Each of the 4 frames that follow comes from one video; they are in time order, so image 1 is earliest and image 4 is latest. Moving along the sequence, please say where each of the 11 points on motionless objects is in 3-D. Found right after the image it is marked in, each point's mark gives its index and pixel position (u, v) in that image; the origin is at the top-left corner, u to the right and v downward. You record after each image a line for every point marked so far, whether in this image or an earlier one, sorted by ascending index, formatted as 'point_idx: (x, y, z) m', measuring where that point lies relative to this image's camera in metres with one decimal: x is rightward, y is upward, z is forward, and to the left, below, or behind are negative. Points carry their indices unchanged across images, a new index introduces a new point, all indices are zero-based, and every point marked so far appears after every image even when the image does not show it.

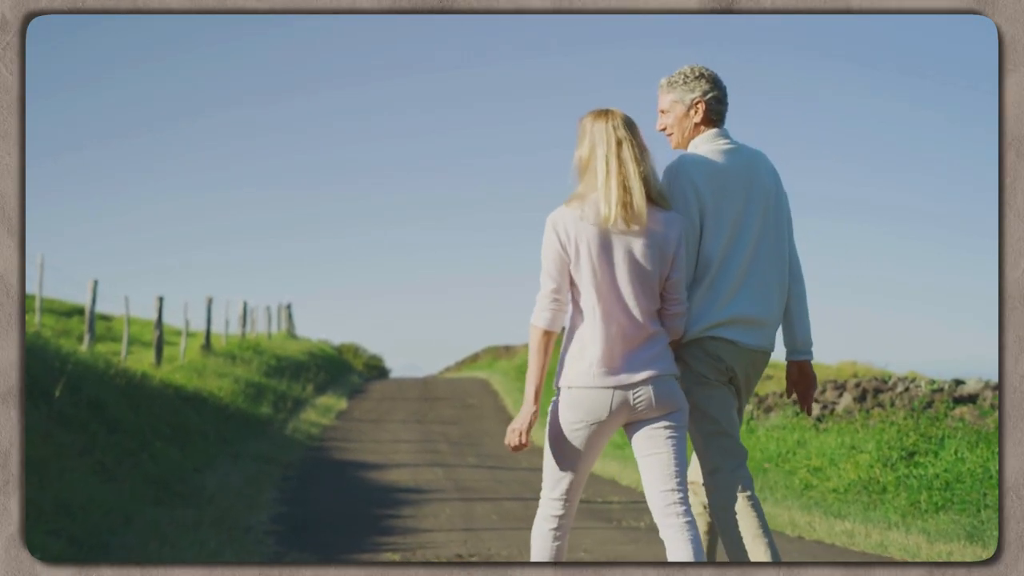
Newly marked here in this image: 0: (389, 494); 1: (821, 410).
0: (-1.1, -1.9, +12.3) m
1: (+3.2, -1.2, +13.8) m
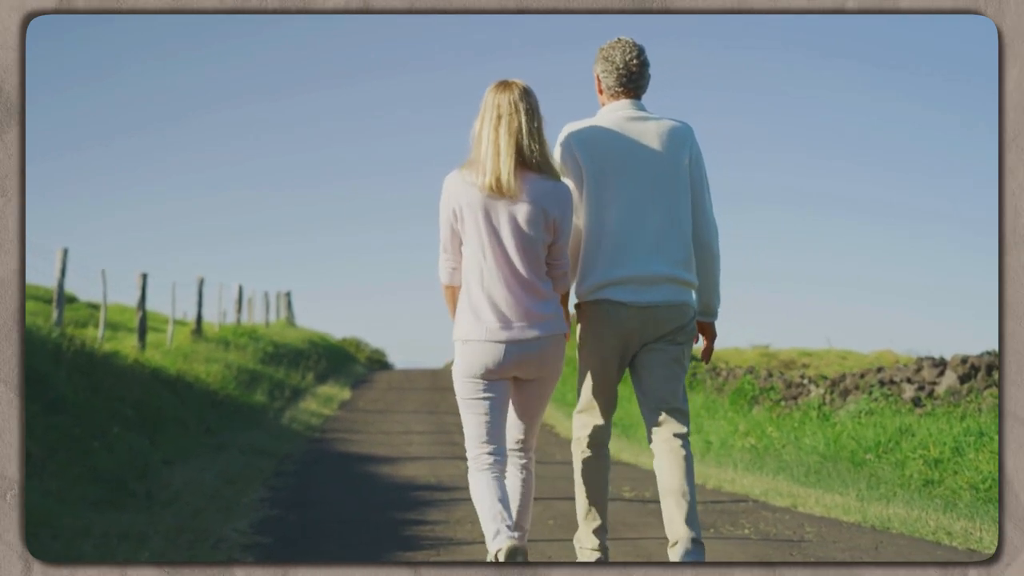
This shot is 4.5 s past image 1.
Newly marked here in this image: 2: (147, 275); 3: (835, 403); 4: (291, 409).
0: (-0.8, -1.5, +10.1) m
1: (+3.5, -0.9, +11.6) m
2: (-5.3, +0.2, +19.8) m
3: (+3.1, -1.1, +12.9) m
4: (-3.0, -1.7, +18.6) m
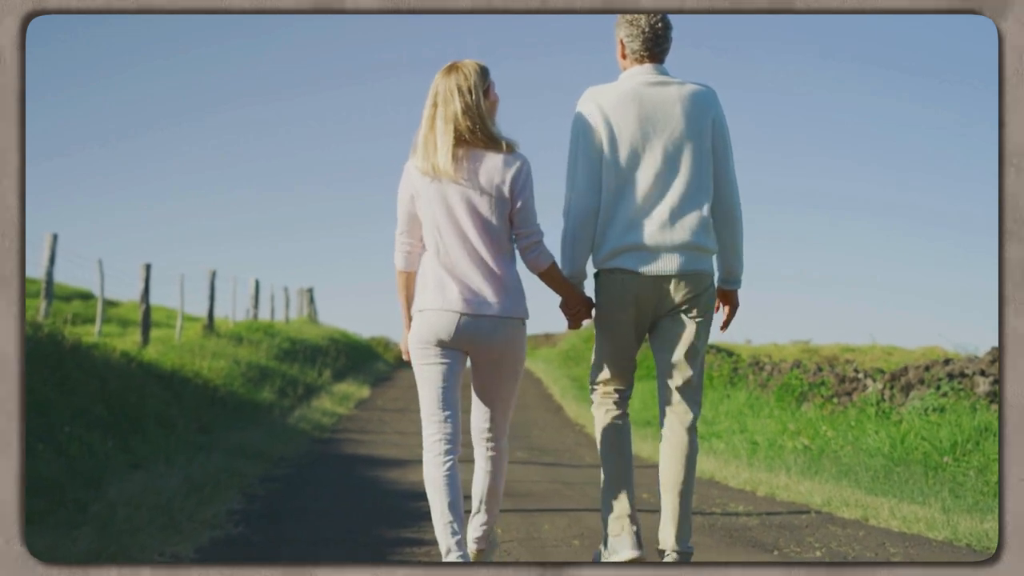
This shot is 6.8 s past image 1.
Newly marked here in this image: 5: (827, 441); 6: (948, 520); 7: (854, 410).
0: (-0.6, -1.4, +8.9) m
1: (+3.7, -0.7, +10.3) m
2: (-5.0, +0.3, +18.7) m
3: (+3.3, -0.9, +11.6) m
4: (-2.7, -1.5, +17.4) m
5: (+2.5, -1.2, +10.7) m
6: (+2.3, -1.2, +7.0) m
7: (+2.9, -1.0, +11.6) m
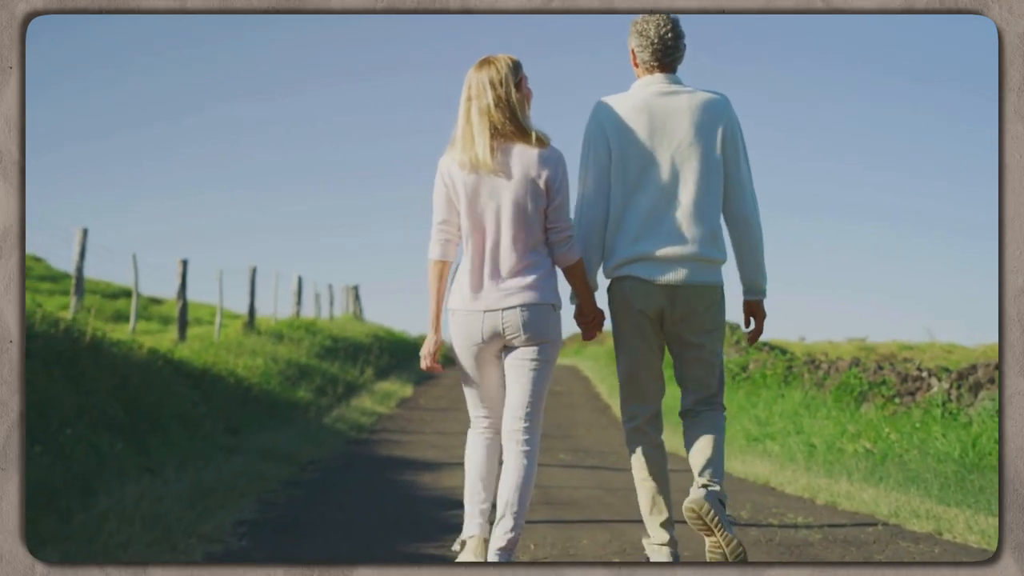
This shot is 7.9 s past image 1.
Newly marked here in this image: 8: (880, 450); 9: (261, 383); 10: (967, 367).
0: (-0.4, -1.3, +8.3) m
1: (+4.0, -0.7, +9.6) m
2: (-4.4, +0.4, +18.3) m
3: (+3.6, -0.9, +10.9) m
4: (-2.1, -1.5, +16.9) m
5: (+2.8, -1.1, +10.0) m
6: (+2.4, -1.2, +6.4) m
7: (+3.3, -1.0, +10.9) m
8: (+2.7, -1.2, +9.9) m
9: (-2.8, -1.1, +15.0) m
10: (+3.9, -0.7, +11.8) m
